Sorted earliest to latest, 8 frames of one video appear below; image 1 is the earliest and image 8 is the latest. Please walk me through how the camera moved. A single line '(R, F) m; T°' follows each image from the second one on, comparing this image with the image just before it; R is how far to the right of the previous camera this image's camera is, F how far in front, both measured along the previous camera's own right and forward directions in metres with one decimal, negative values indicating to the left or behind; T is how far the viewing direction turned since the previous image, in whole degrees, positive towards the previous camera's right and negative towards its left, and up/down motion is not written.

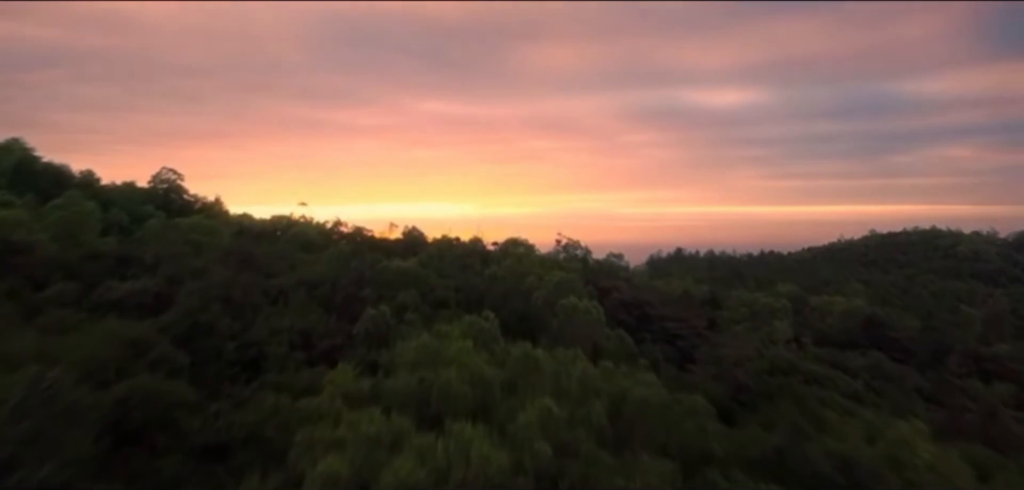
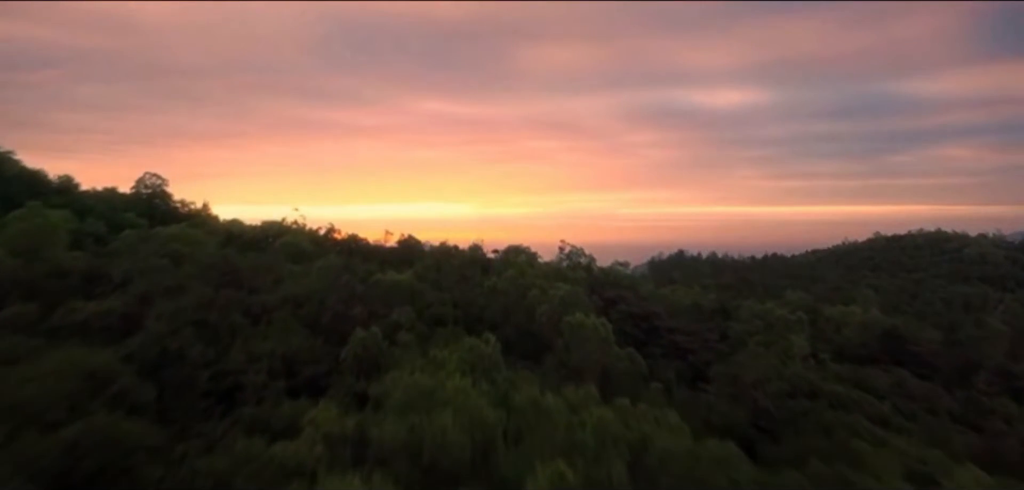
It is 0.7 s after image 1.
(0.0, +0.7) m; 0°
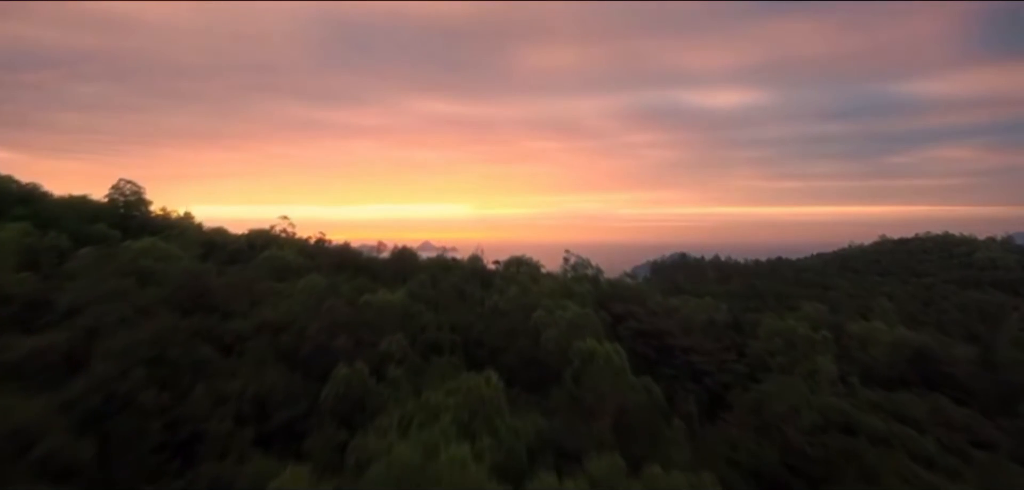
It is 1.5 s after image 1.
(0.0, +1.0) m; 0°
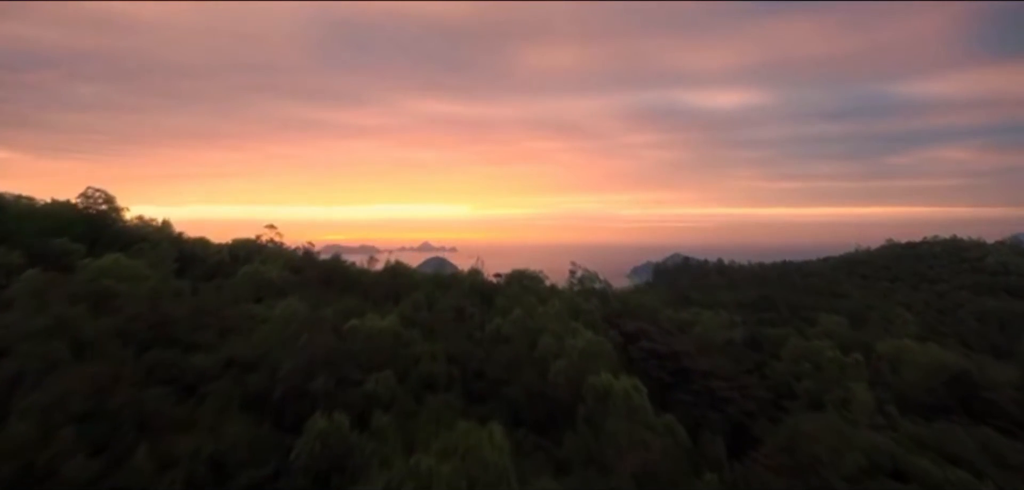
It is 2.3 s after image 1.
(-0.1, +1.0) m; 0°
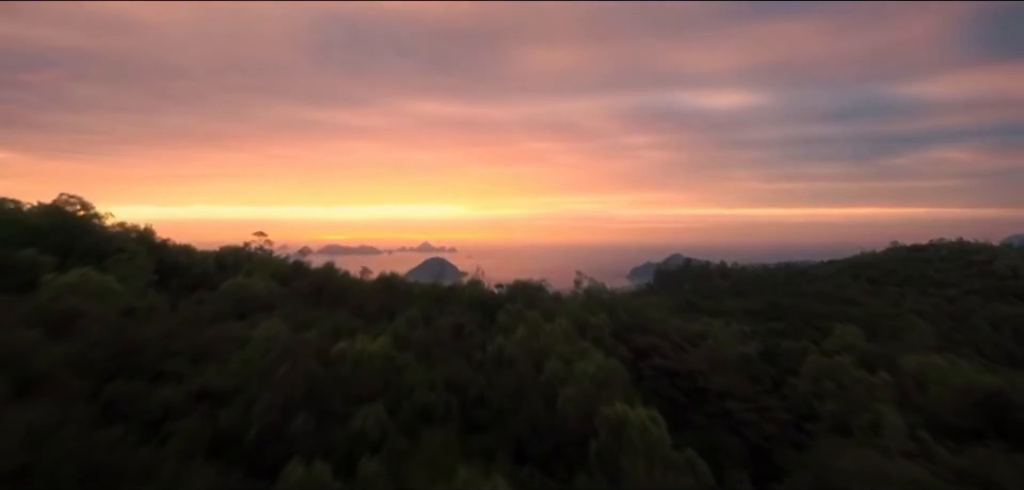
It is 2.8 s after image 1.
(-0.1, +0.8) m; 0°
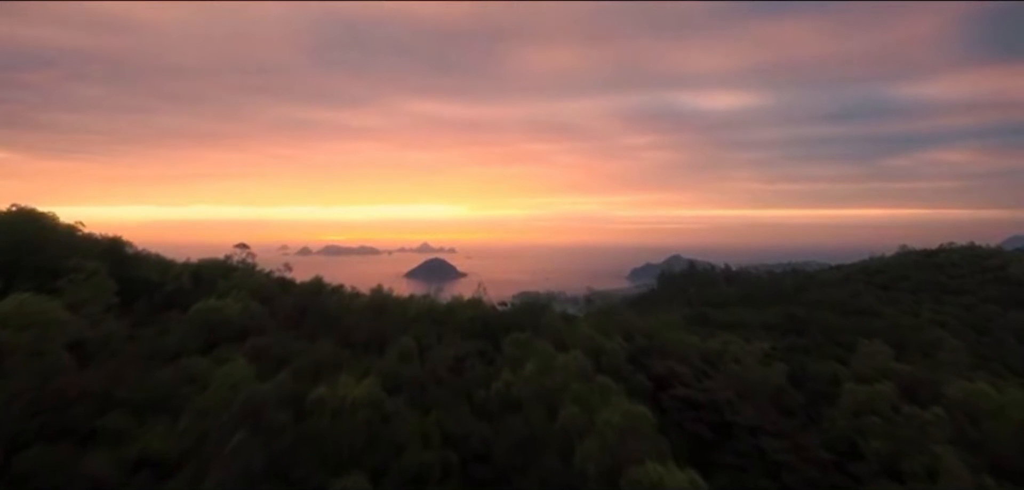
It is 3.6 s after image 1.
(-0.1, +1.2) m; 0°
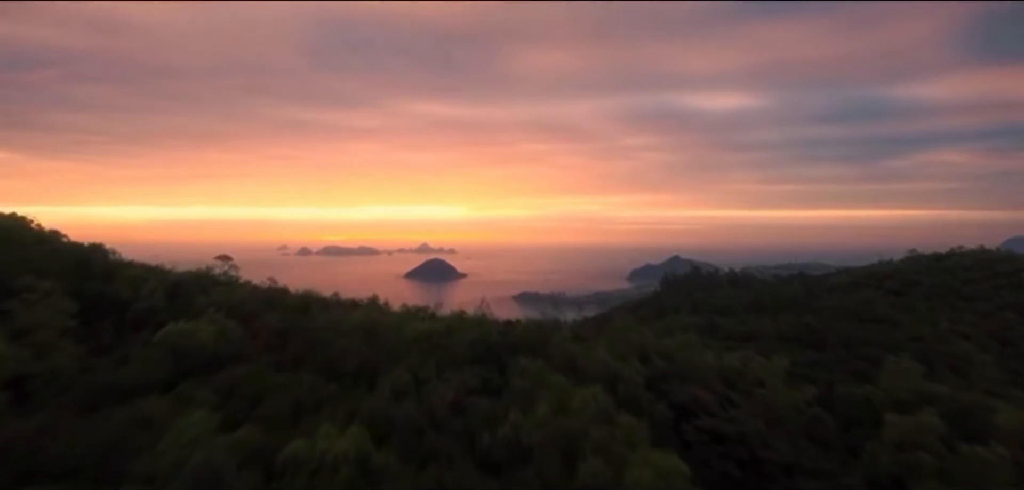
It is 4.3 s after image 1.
(-0.1, +1.0) m; 0°
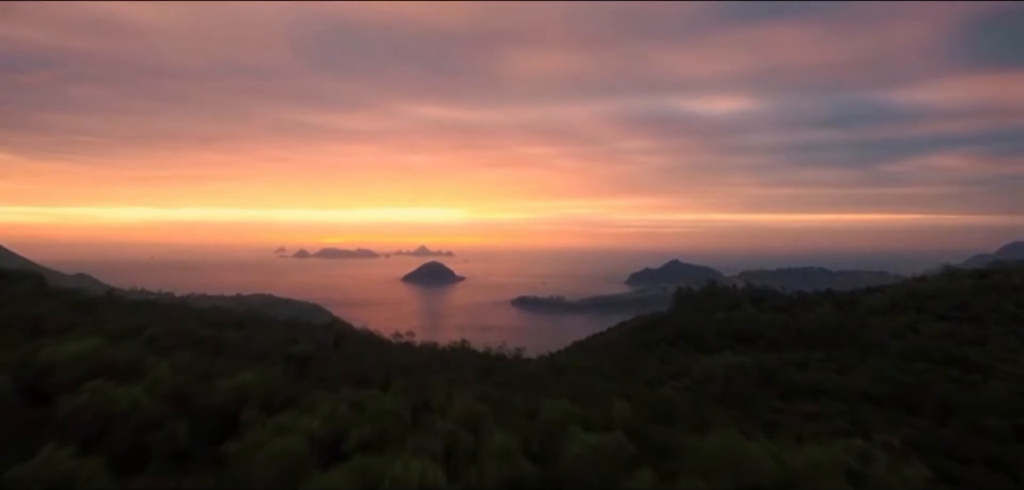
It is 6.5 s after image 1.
(-0.4, +3.9) m; 0°
